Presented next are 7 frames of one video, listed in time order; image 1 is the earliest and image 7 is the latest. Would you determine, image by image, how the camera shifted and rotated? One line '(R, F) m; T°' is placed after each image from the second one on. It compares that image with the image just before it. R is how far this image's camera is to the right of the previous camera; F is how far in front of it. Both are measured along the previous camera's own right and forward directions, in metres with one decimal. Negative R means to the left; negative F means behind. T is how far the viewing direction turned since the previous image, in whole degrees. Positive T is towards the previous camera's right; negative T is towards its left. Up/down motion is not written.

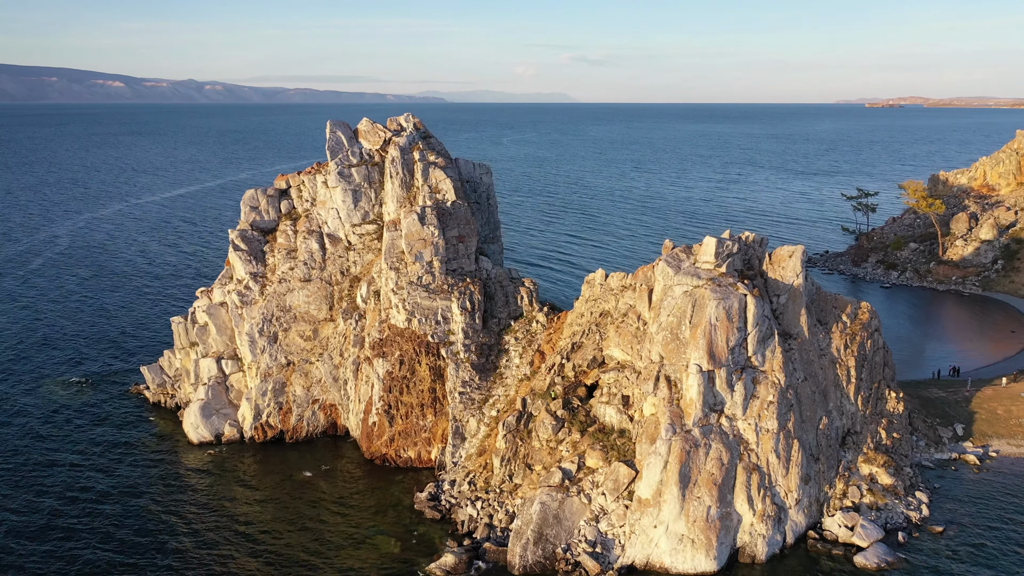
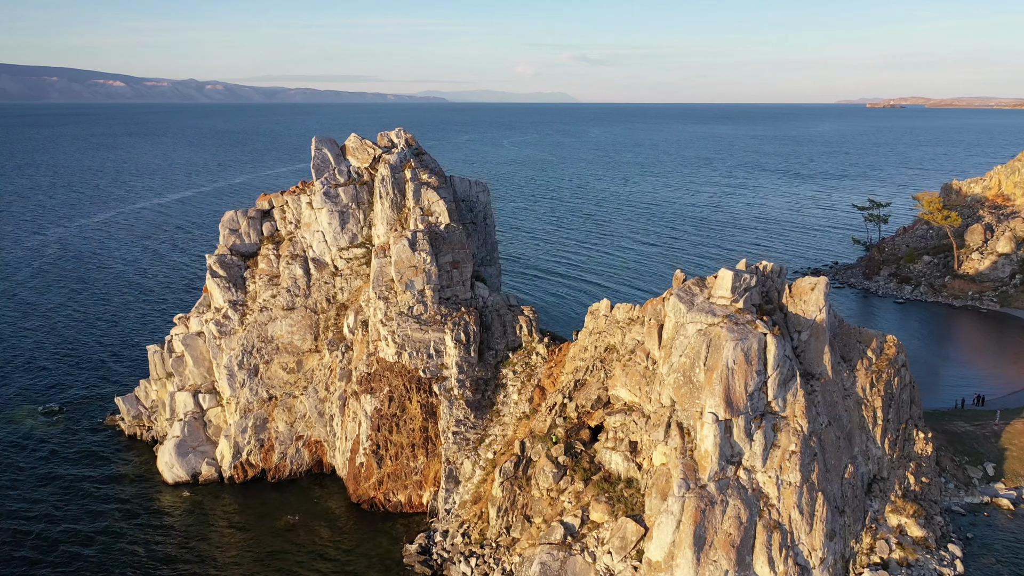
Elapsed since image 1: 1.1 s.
(+0.1, +3.0) m; 0°
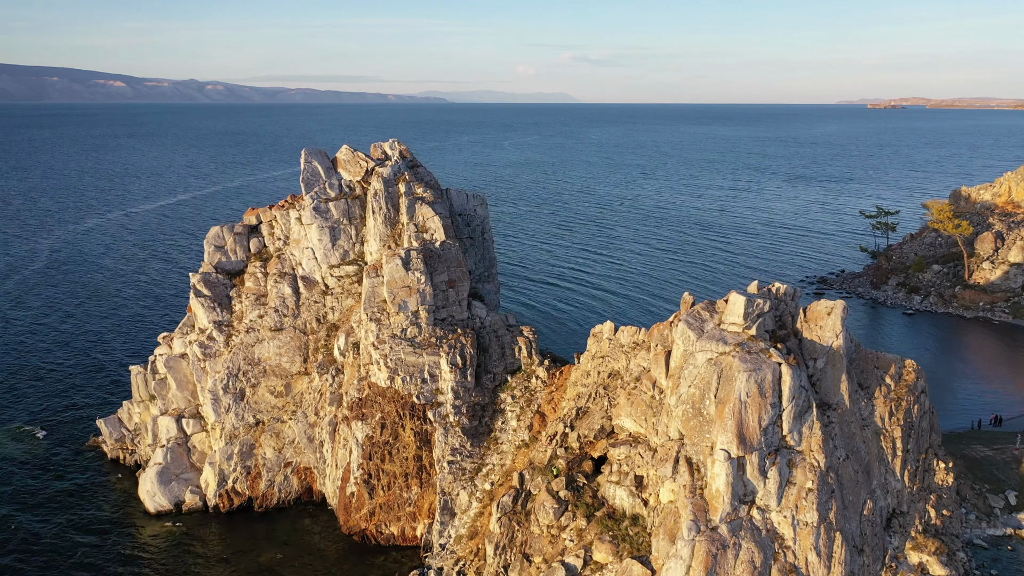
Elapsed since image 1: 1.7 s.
(+0.1, +1.9) m; 0°
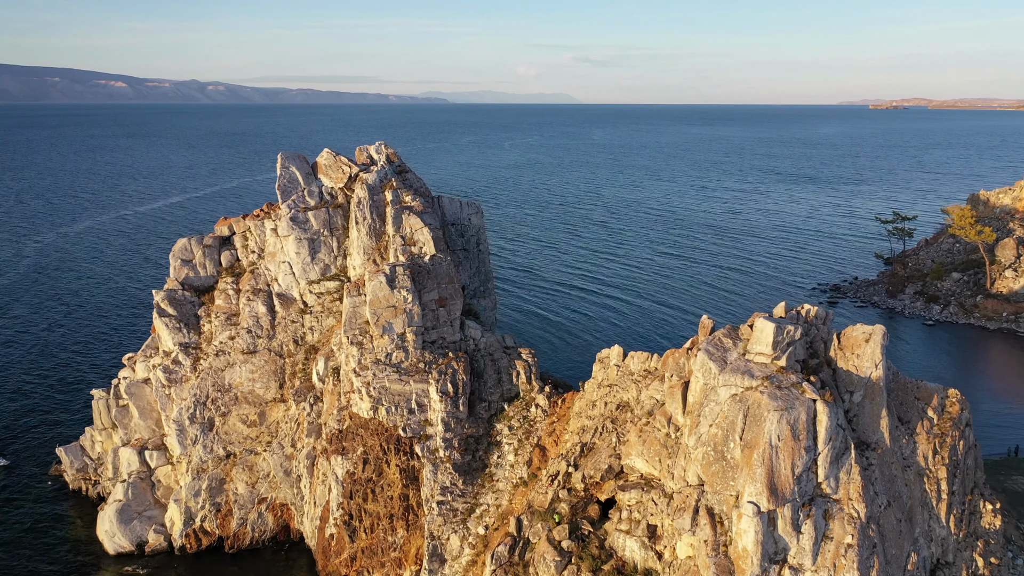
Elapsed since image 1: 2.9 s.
(+0.2, +3.7) m; 0°
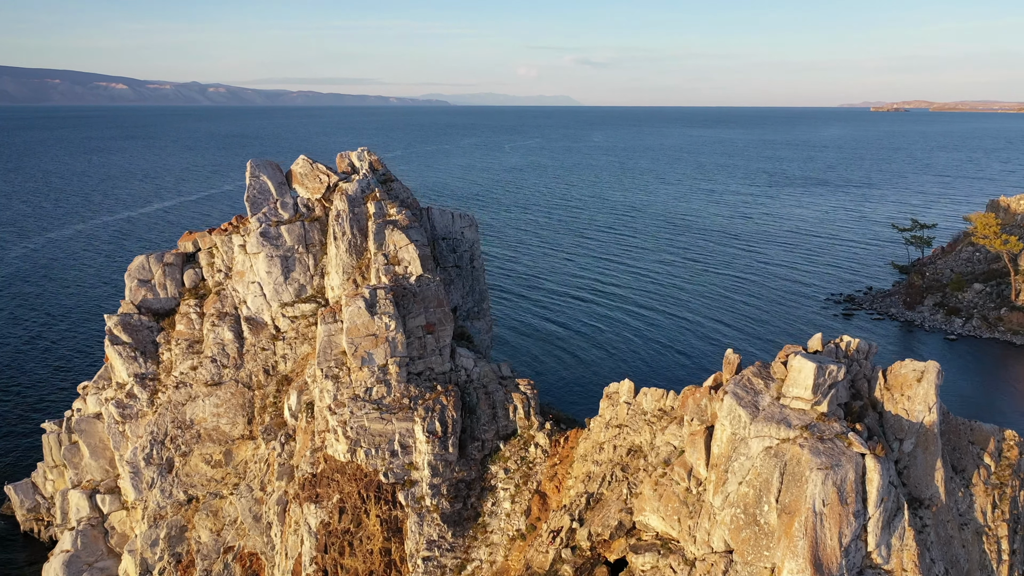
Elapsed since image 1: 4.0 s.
(+0.2, +3.9) m; 0°
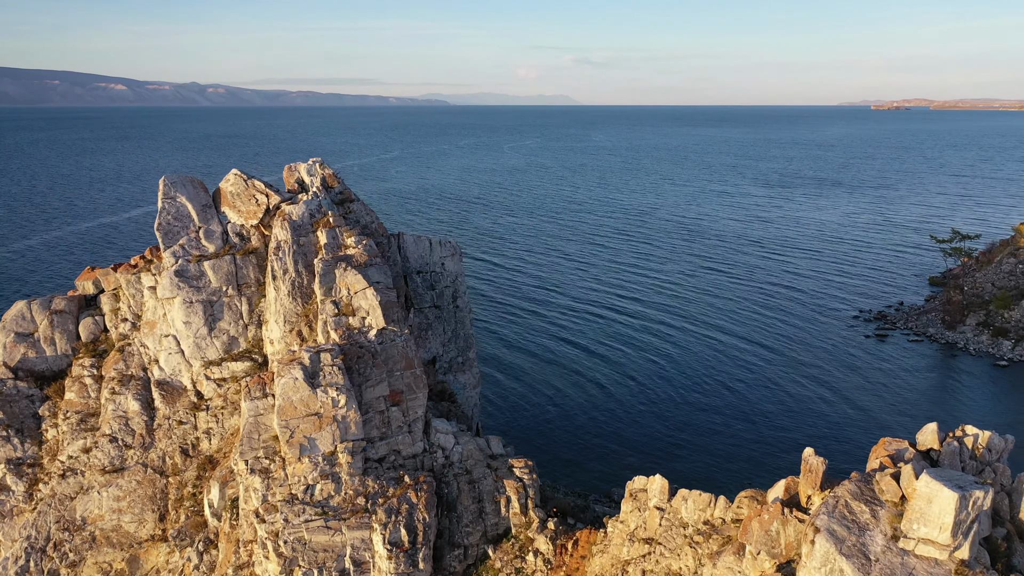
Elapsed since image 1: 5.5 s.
(+0.3, +7.6) m; 0°
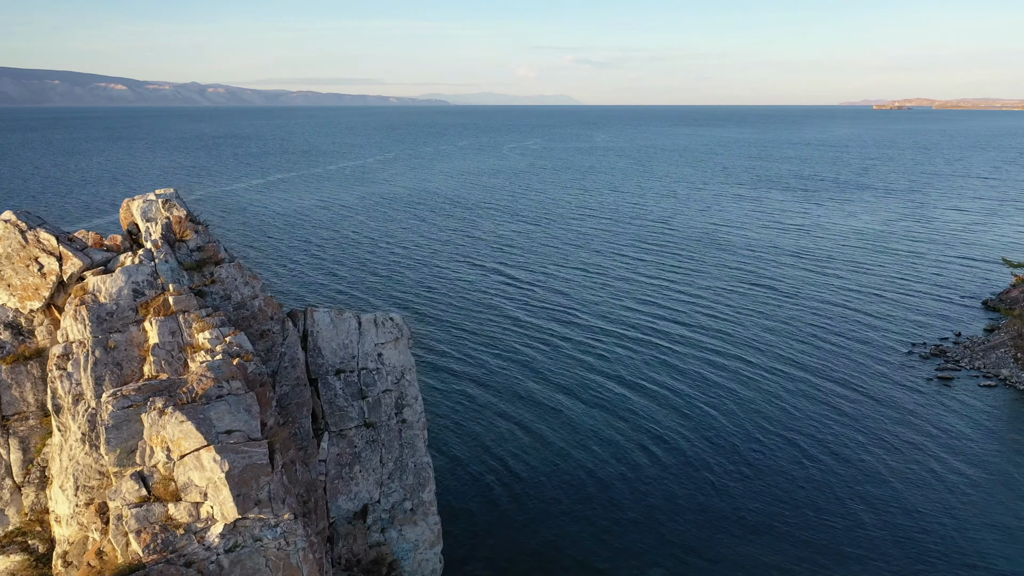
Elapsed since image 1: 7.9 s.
(+0.5, +11.2) m; 0°
